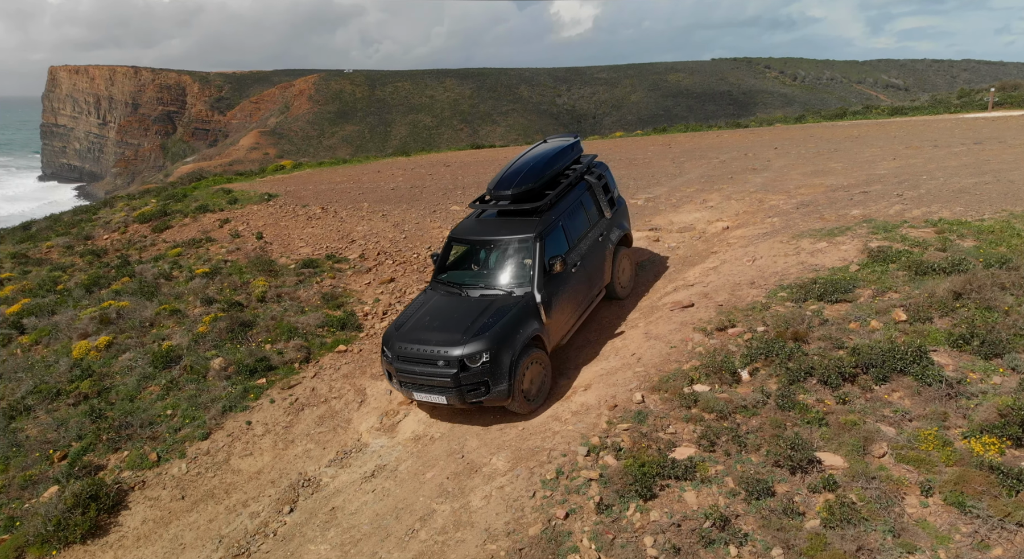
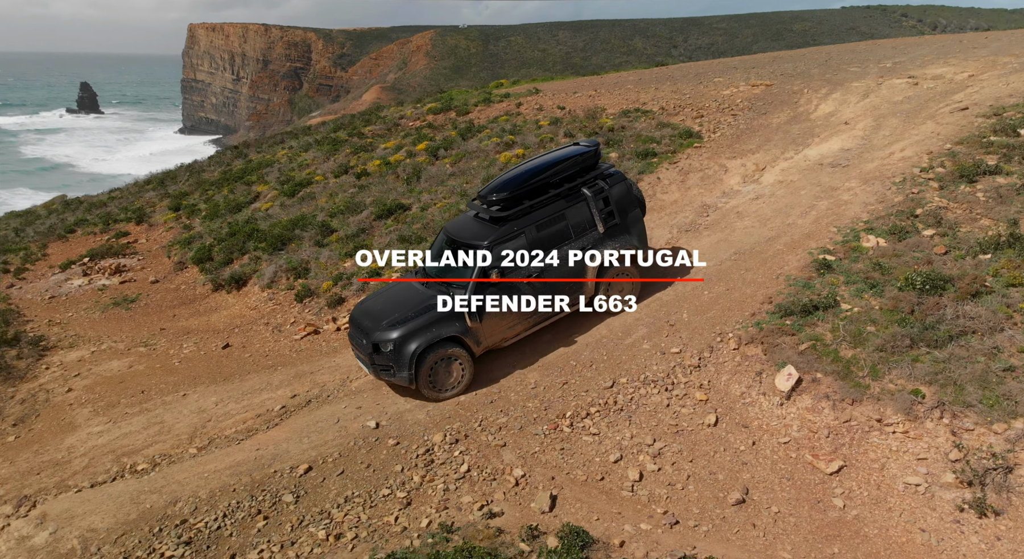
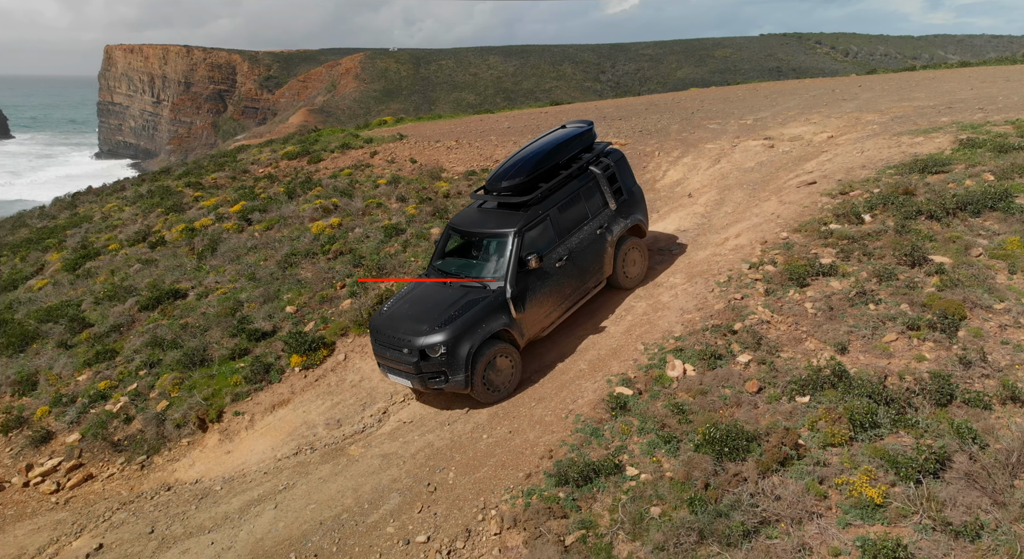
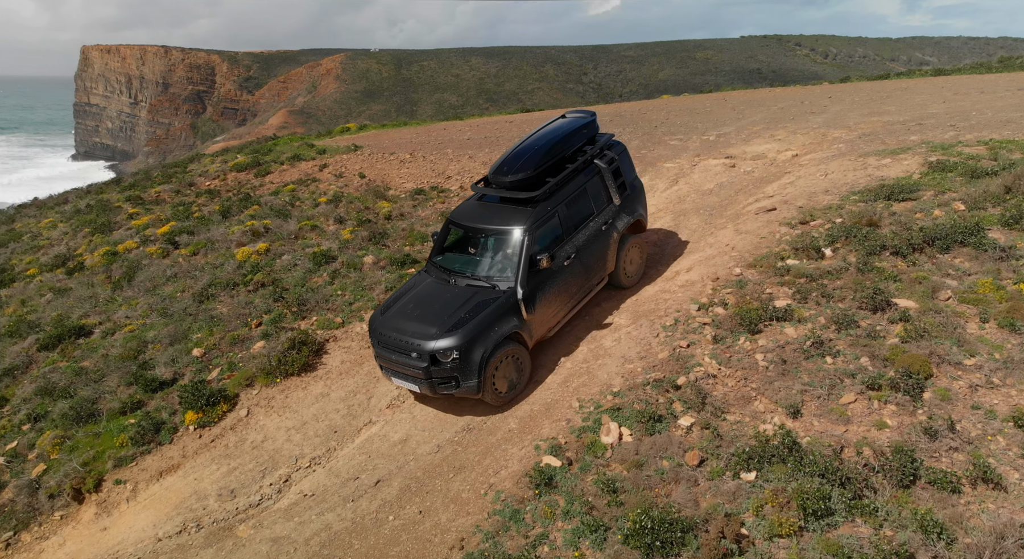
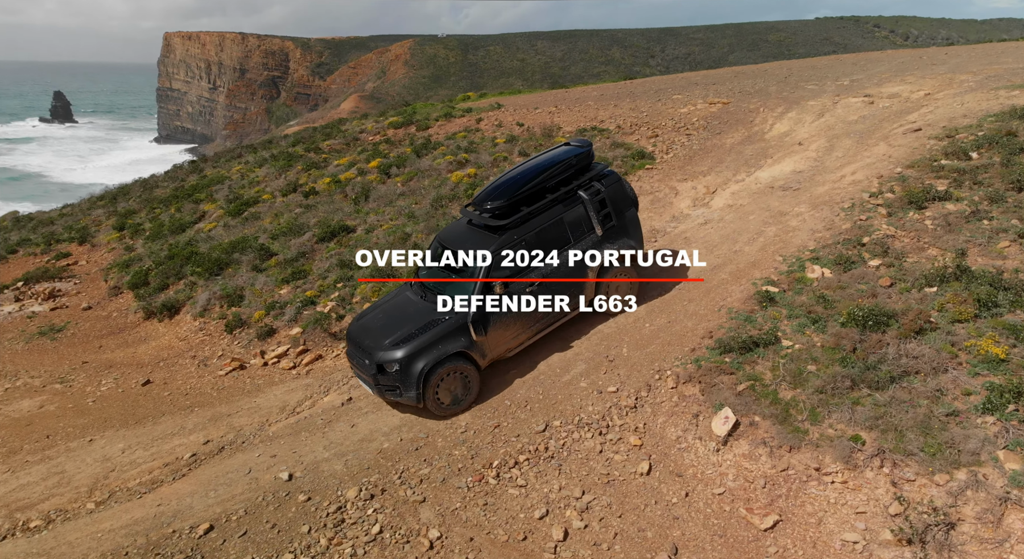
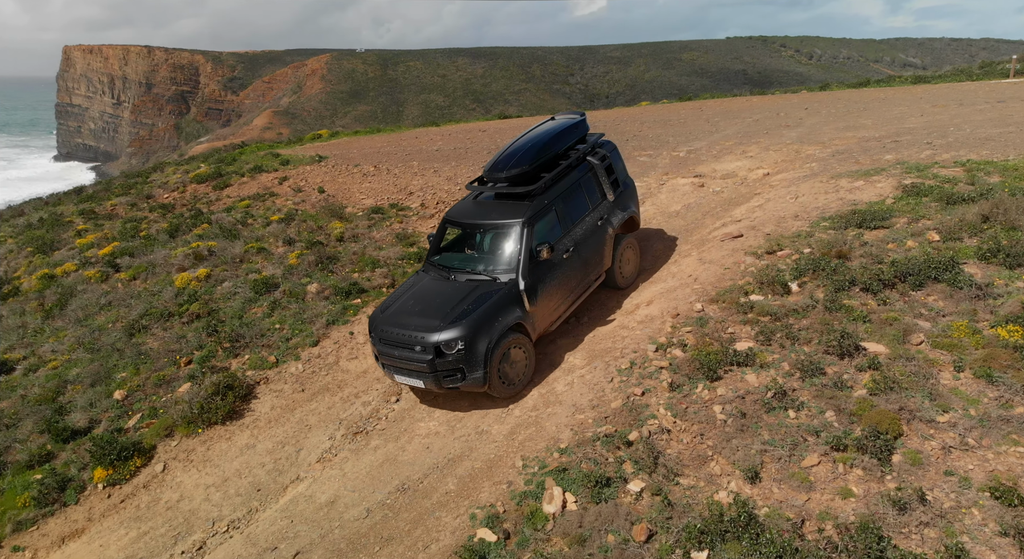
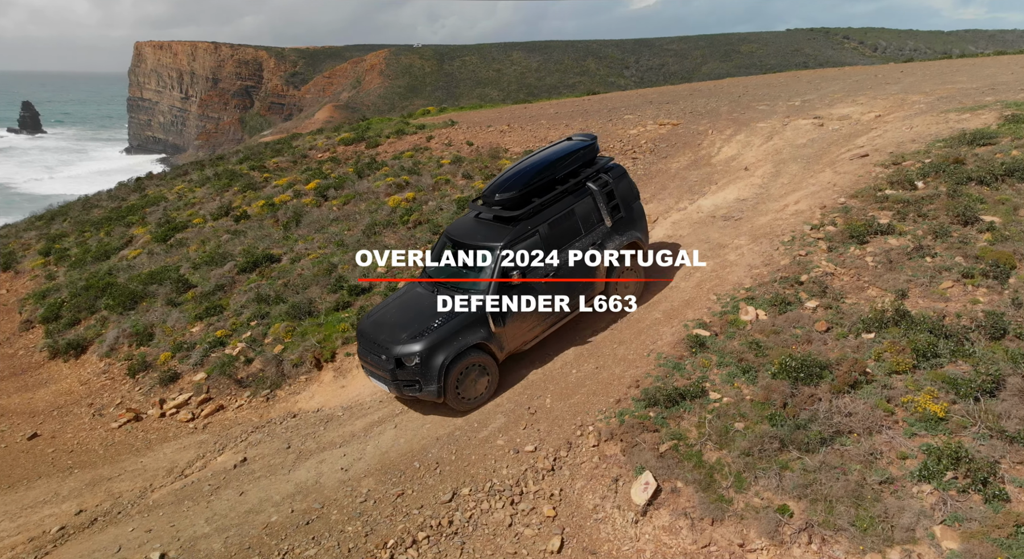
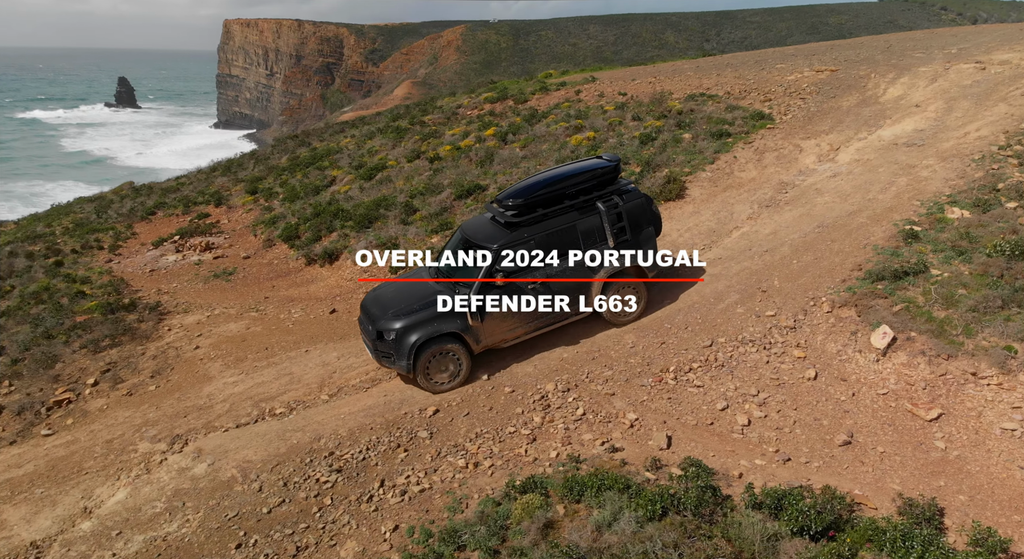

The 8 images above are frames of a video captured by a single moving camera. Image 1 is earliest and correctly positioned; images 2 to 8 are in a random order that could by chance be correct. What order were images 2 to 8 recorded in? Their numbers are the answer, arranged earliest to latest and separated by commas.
6, 4, 3, 7, 5, 2, 8
